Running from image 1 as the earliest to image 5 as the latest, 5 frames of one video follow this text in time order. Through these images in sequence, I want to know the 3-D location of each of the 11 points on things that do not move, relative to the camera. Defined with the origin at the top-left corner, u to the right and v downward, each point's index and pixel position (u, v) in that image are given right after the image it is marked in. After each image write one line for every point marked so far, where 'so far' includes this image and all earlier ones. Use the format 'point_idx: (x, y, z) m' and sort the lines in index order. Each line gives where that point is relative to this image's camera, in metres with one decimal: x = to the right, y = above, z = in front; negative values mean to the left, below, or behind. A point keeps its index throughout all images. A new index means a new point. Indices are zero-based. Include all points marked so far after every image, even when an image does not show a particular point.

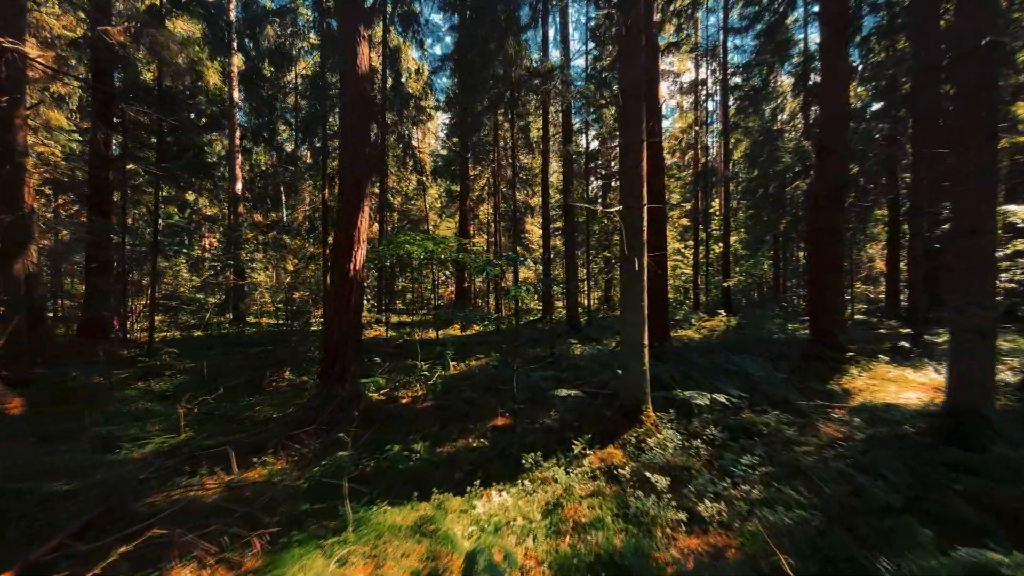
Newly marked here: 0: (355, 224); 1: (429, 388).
0: (-2.4, +1.0, +6.8) m
1: (-1.5, -1.8, +7.8) m
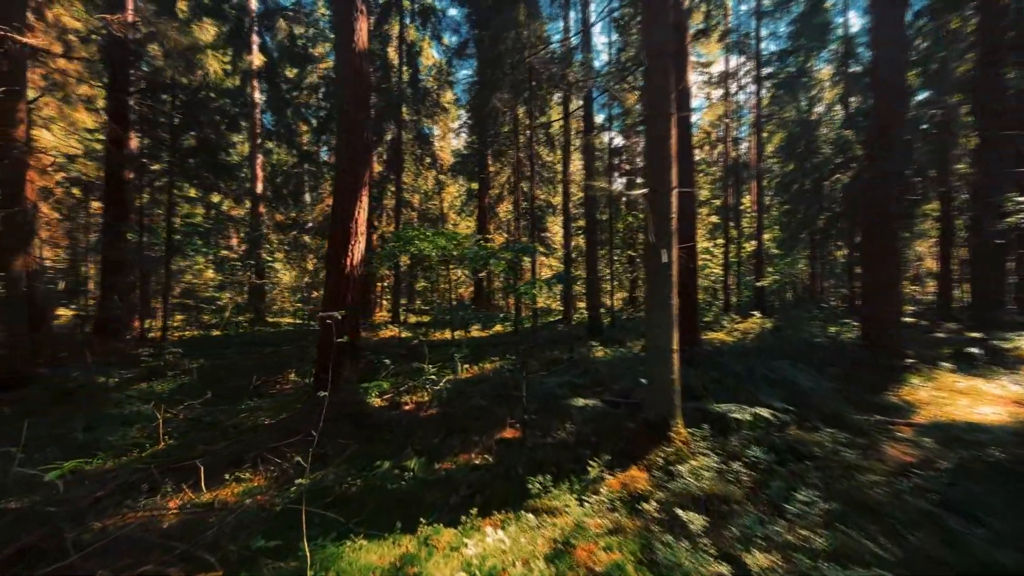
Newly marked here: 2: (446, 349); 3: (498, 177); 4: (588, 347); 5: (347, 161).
0: (-2.3, +1.0, +6.2) m
1: (-1.3, -1.7, +7.3) m
2: (-1.6, -1.4, +10.5) m
3: (-0.6, +5.0, +20.1) m
4: (+1.9, -1.5, +11.1) m
5: (-2.4, +1.8, +6.3) m
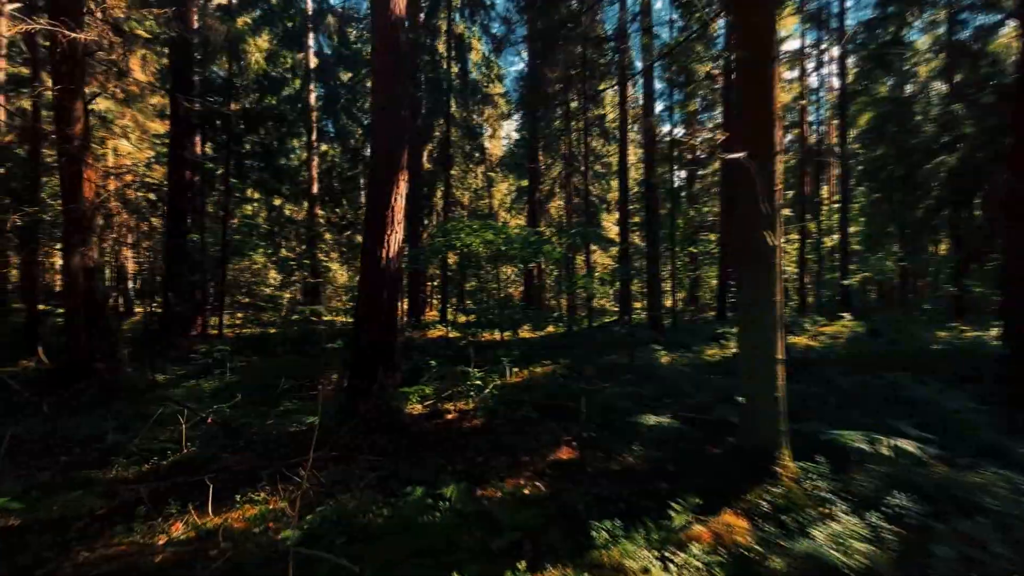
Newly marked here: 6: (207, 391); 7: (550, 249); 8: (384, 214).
0: (-1.6, +1.1, +5.6) m
1: (-0.5, -1.7, +6.5) m
2: (-0.4, -1.4, +9.8) m
3: (+1.6, +5.0, +19.2) m
4: (+3.1, -1.4, +10.0) m
5: (-1.7, +1.9, +5.7) m
6: (-5.2, -1.8, +7.5) m
7: (+1.0, +1.0, +11.3) m
8: (-1.6, +1.0, +5.6) m
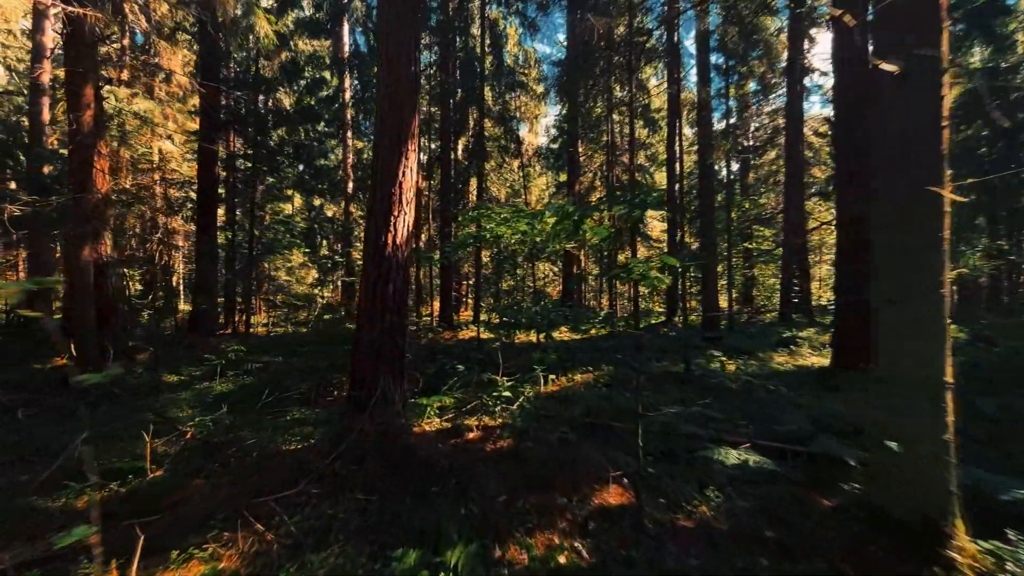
0: (-1.2, +1.2, +4.7) m
1: (0.0, -1.6, +5.5) m
2: (+0.3, -1.3, +8.7) m
3: (+3.2, +5.1, +17.9) m
4: (+3.8, -1.4, +8.6) m
5: (-1.3, +2.0, +4.8) m
6: (-4.7, -1.7, +6.9) m
7: (+1.8, +1.1, +10.1) m
8: (-1.3, +1.0, +4.7) m
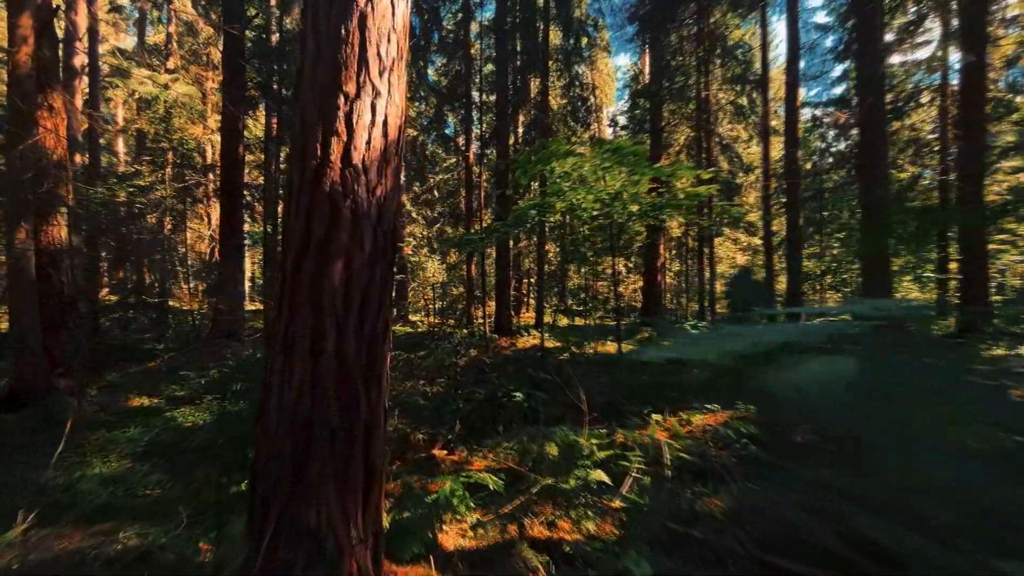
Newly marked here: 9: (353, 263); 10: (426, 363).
0: (-0.7, +1.2, +2.1) m
1: (+0.6, -1.5, +2.7) m
2: (+1.4, -1.2, +5.9) m
3: (+5.5, +5.2, +14.6) m
4: (+4.8, -1.3, +5.3) m
5: (-0.7, +2.0, +2.2) m
6: (-3.8, -1.6, +4.8) m
7: (+3.1, +1.1, +7.0) m
8: (-0.7, +1.1, +2.1) m
9: (-0.6, +0.1, +2.0) m
10: (-1.3, -1.2, +7.1) m
